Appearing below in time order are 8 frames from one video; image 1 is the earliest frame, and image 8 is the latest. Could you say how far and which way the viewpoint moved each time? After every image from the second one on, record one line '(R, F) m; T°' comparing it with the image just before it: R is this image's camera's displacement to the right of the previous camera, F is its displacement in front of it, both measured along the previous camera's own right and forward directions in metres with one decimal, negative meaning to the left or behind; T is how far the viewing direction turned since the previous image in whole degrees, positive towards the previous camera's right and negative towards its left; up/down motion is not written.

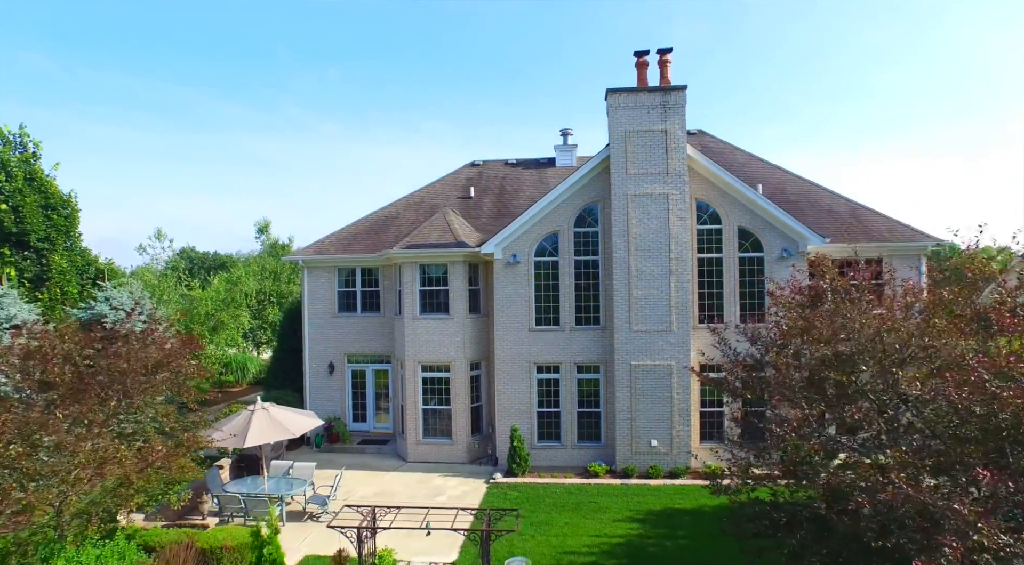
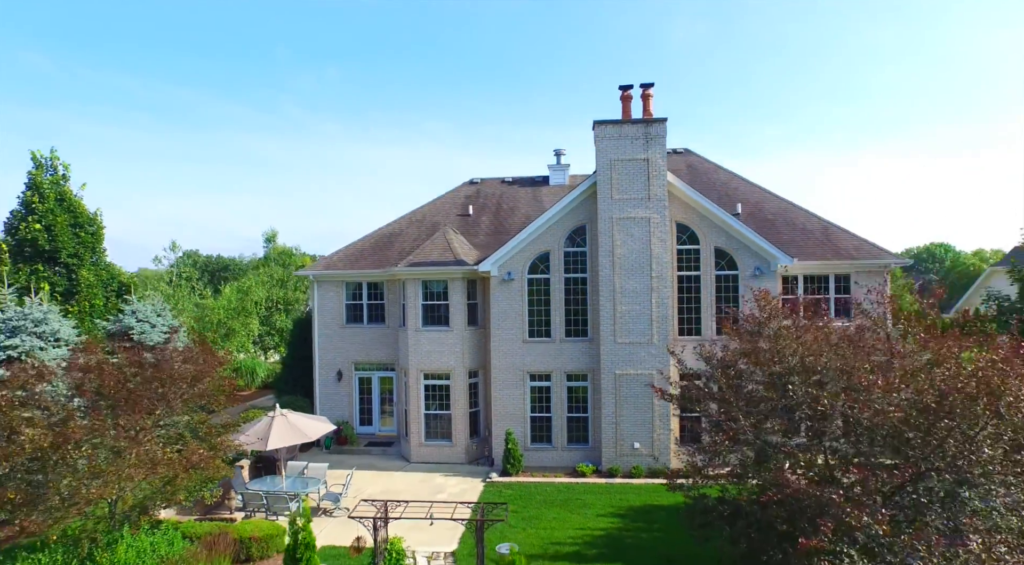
(+0.1, -1.4) m; 0°
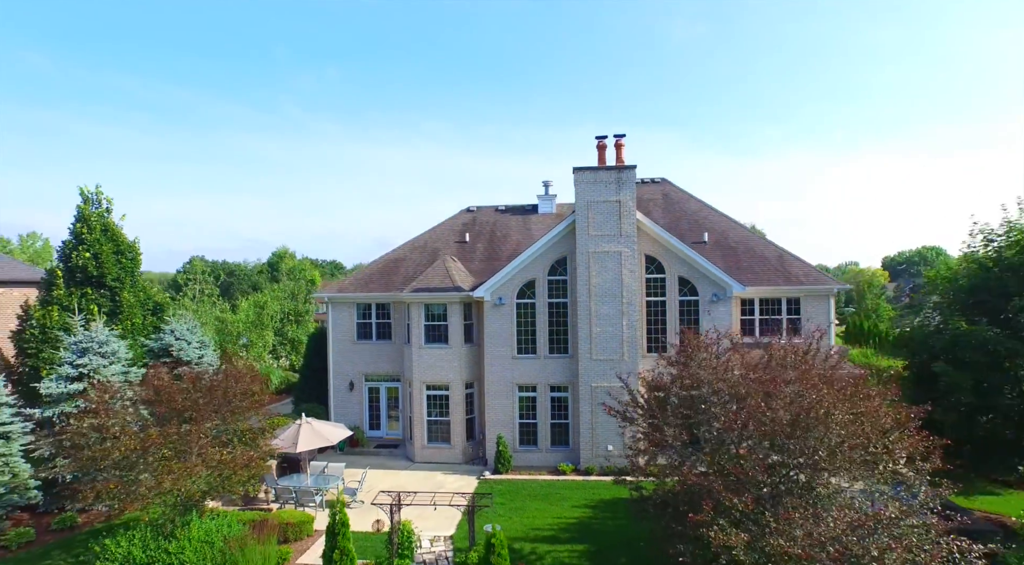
(+0.3, -2.7) m; 0°
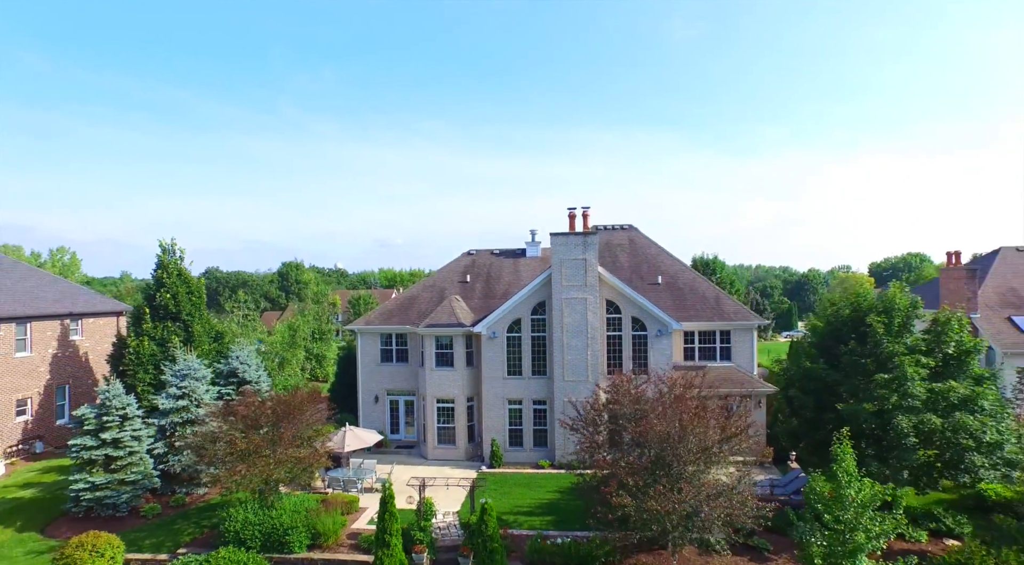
(+0.3, -5.9) m; 0°
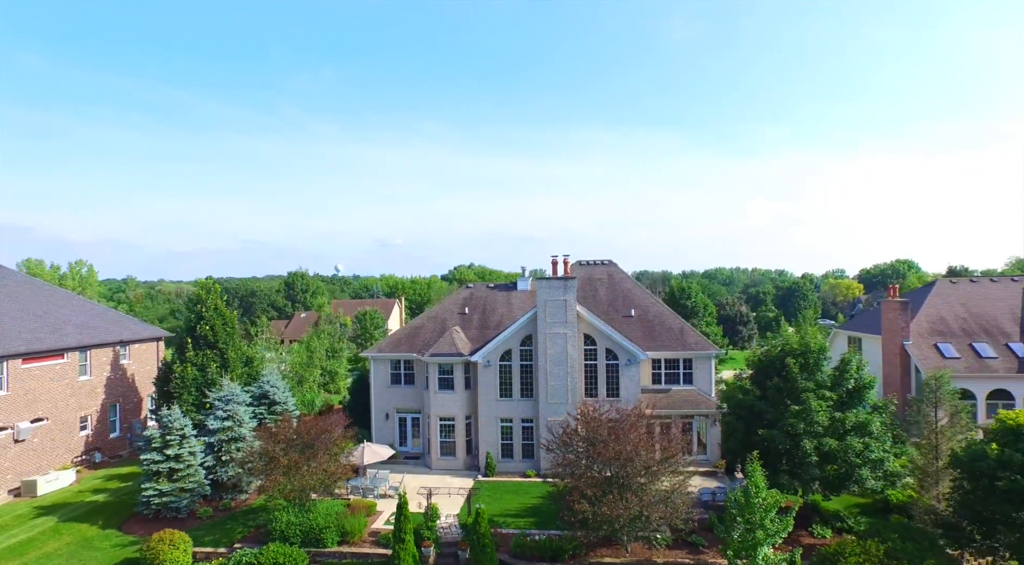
(+0.3, -4.6) m; 0°
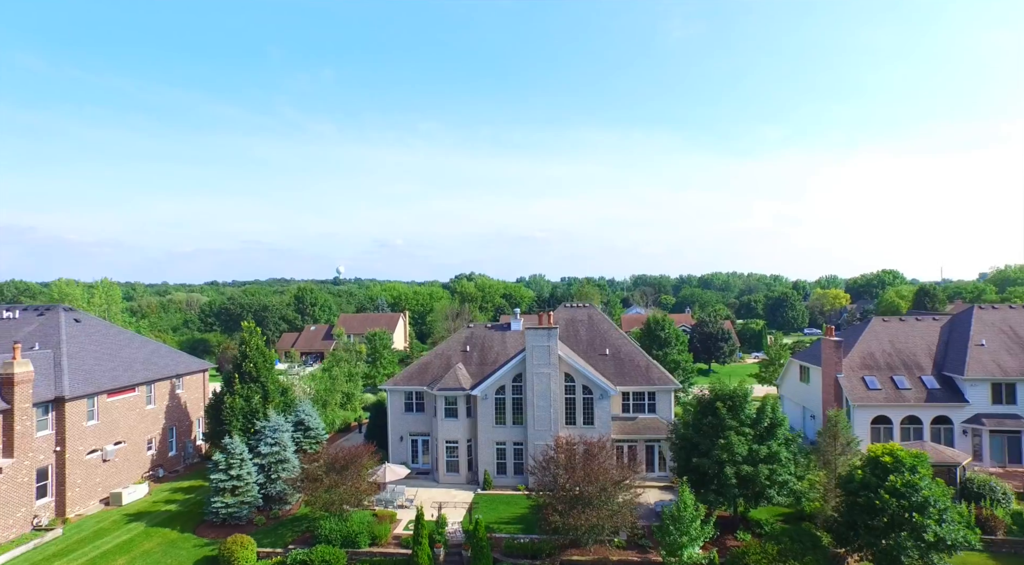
(+0.3, -6.6) m; 0°
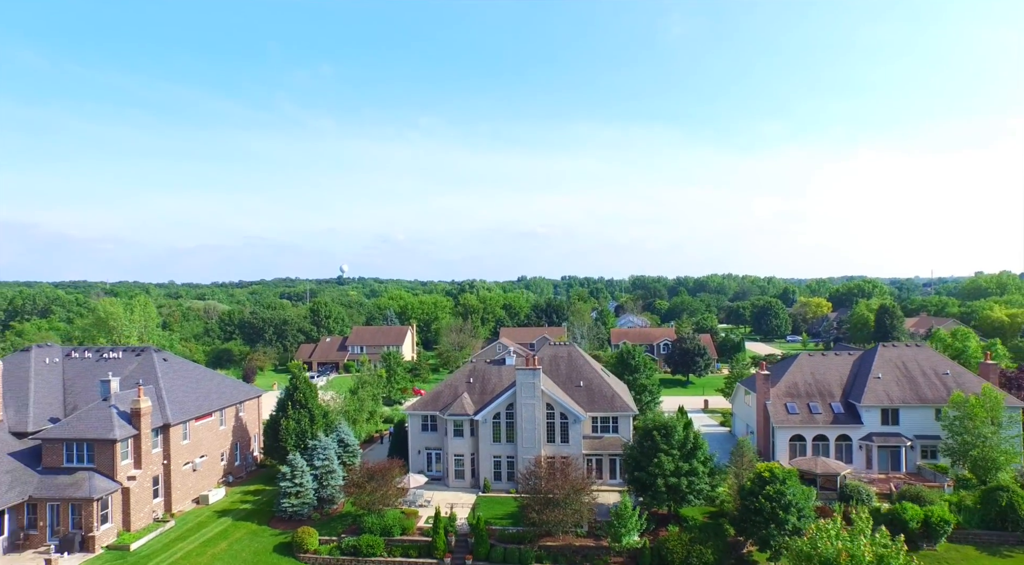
(+0.5, -10.7) m; 0°
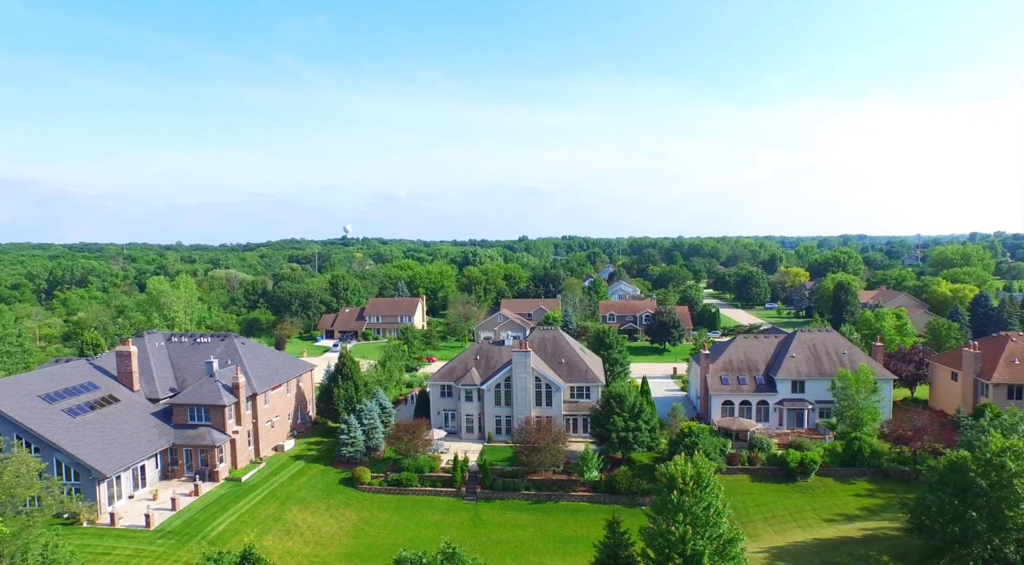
(+0.4, -14.7) m; 0°
